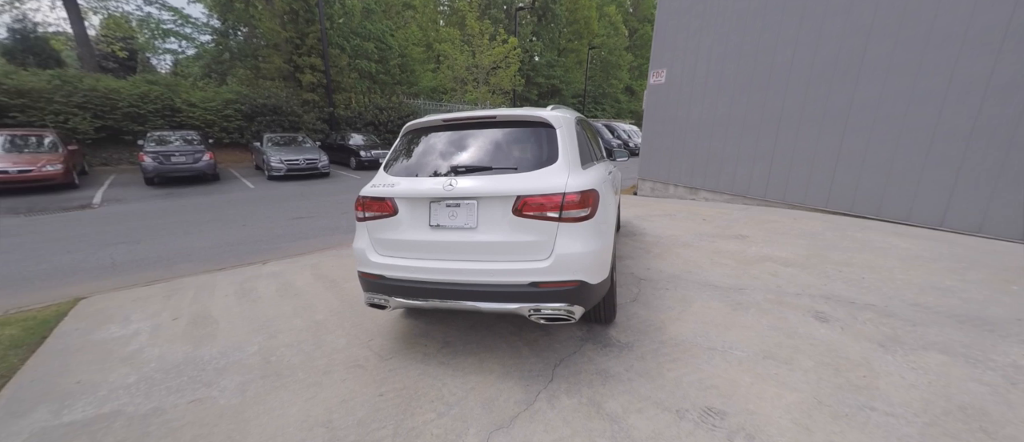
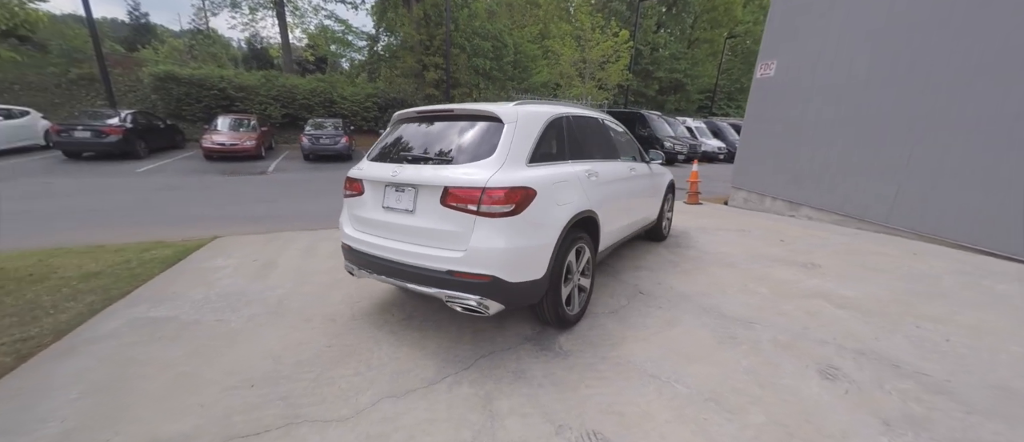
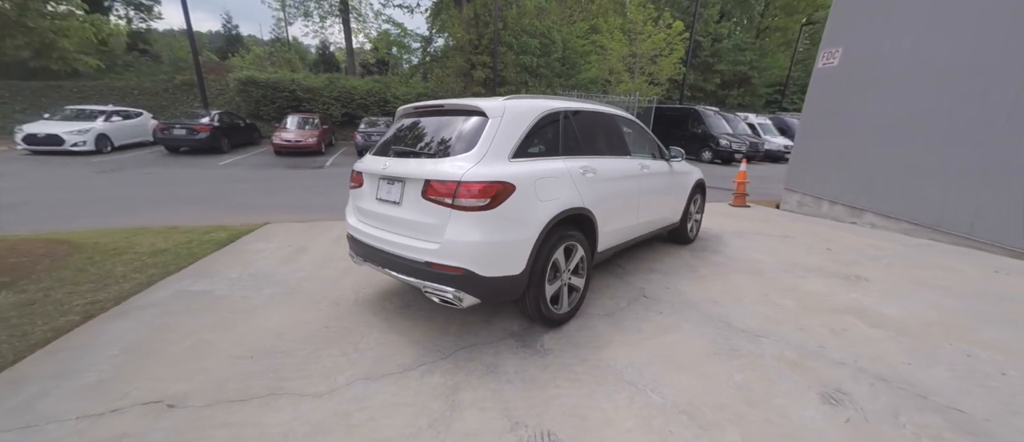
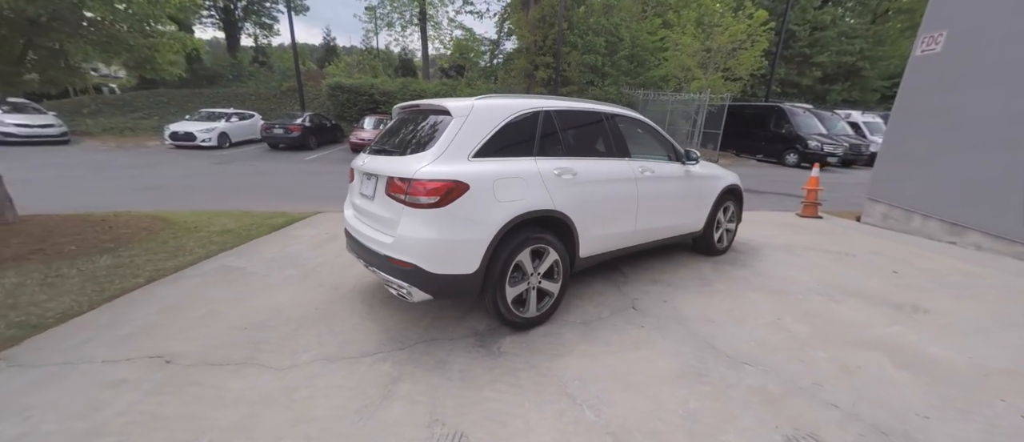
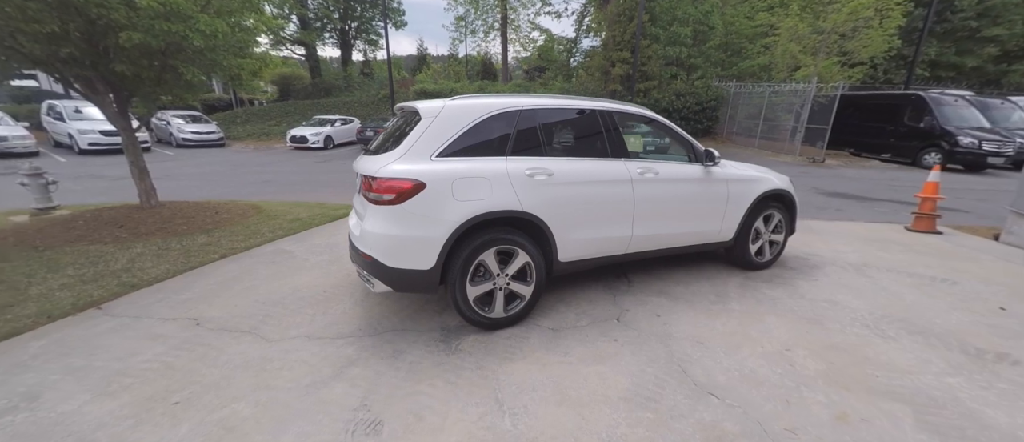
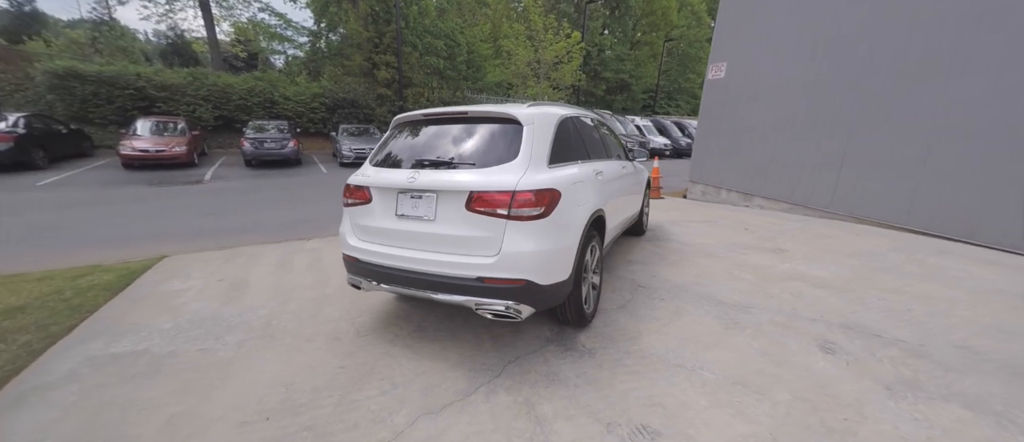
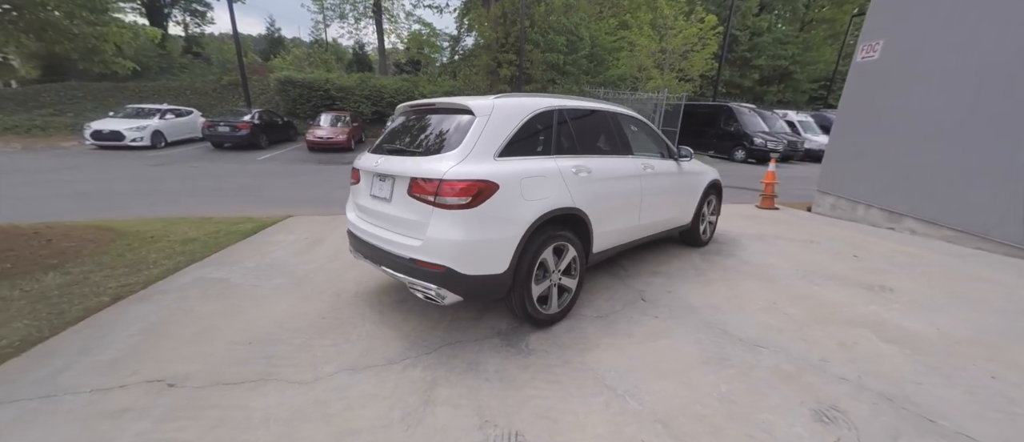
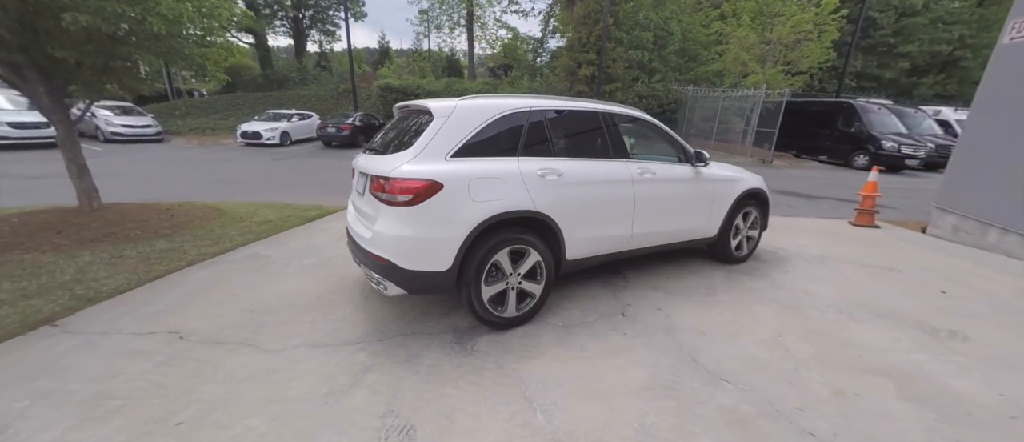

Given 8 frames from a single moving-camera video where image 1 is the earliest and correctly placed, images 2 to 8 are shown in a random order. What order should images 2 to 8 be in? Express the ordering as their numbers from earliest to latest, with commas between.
6, 2, 3, 7, 4, 8, 5
